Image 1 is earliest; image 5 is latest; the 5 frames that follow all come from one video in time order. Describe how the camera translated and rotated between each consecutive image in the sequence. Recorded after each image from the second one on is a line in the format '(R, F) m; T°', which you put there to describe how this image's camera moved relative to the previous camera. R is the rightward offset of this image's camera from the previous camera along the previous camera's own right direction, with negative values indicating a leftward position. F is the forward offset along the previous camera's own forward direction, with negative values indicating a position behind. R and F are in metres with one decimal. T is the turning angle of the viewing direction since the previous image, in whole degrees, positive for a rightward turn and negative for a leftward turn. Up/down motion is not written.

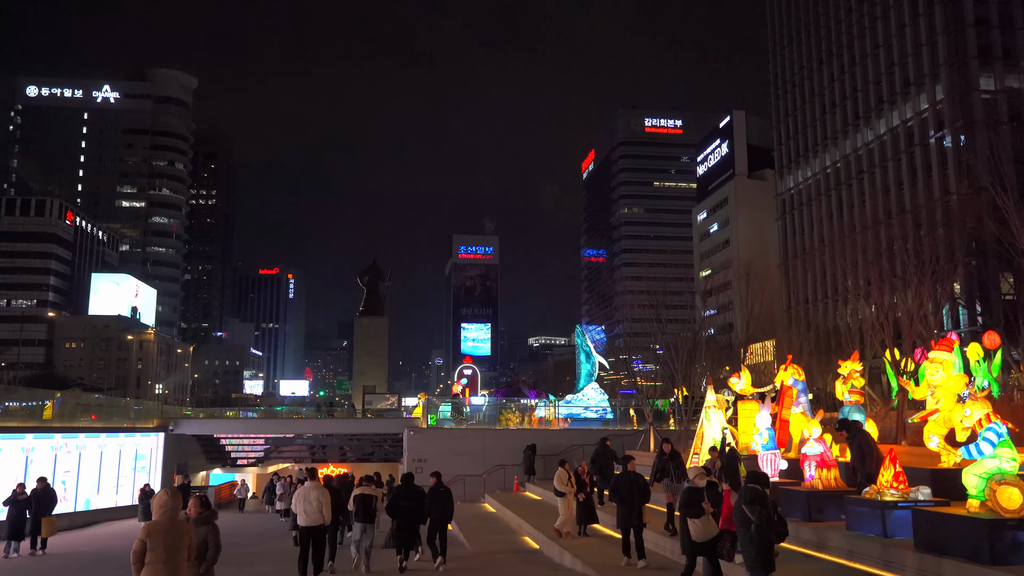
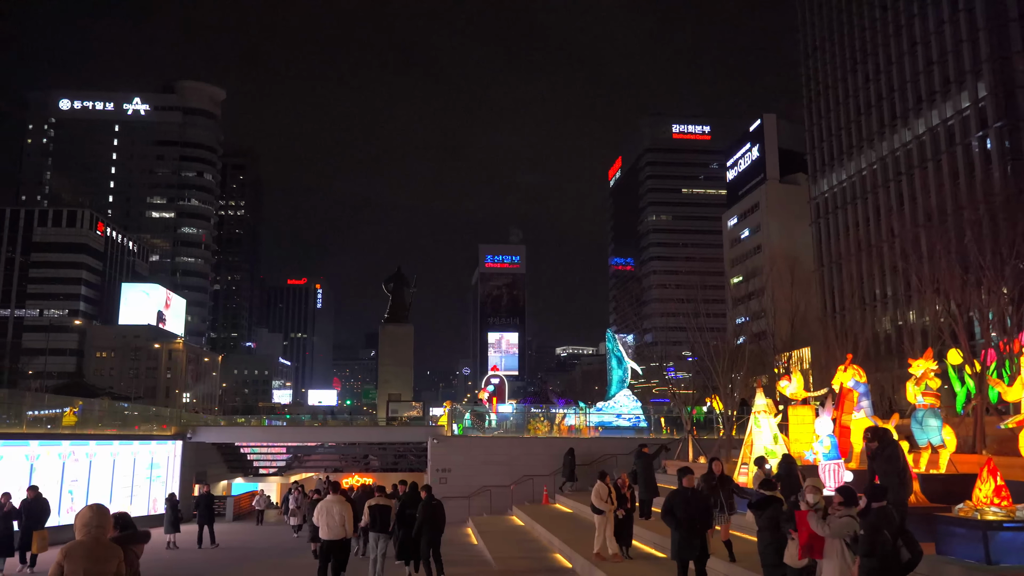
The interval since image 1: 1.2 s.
(0.0, +1.0) m; -2°
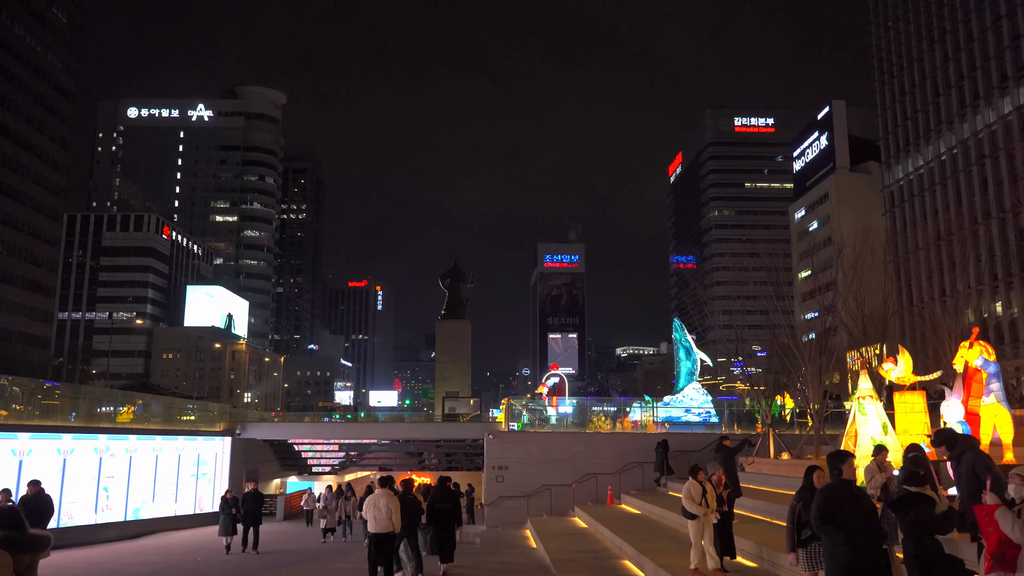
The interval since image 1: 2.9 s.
(0.0, +1.4) m; -4°
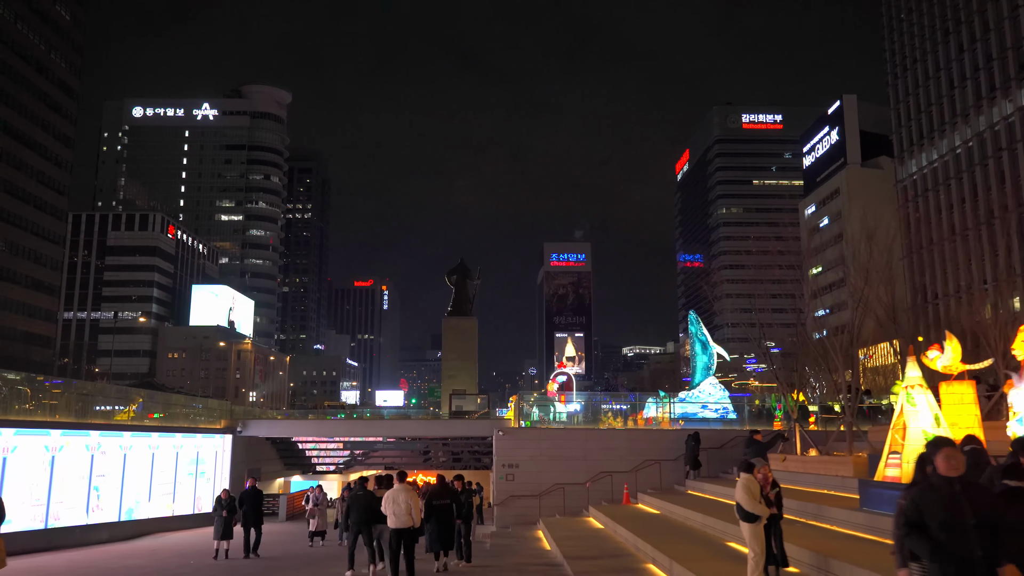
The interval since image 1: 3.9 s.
(-0.1, +0.8) m; 0°
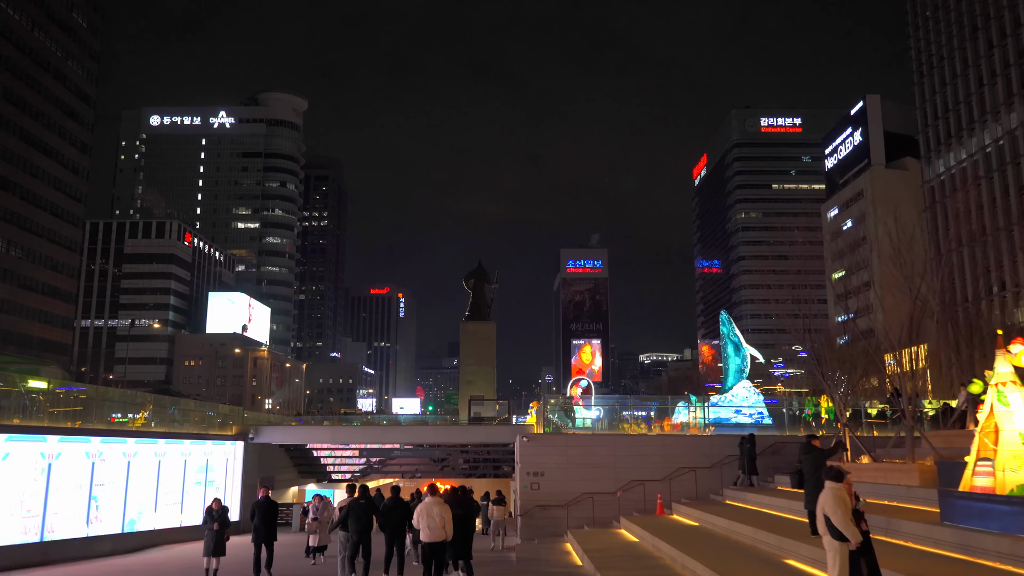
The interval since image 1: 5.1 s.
(-0.2, +1.0) m; -1°
